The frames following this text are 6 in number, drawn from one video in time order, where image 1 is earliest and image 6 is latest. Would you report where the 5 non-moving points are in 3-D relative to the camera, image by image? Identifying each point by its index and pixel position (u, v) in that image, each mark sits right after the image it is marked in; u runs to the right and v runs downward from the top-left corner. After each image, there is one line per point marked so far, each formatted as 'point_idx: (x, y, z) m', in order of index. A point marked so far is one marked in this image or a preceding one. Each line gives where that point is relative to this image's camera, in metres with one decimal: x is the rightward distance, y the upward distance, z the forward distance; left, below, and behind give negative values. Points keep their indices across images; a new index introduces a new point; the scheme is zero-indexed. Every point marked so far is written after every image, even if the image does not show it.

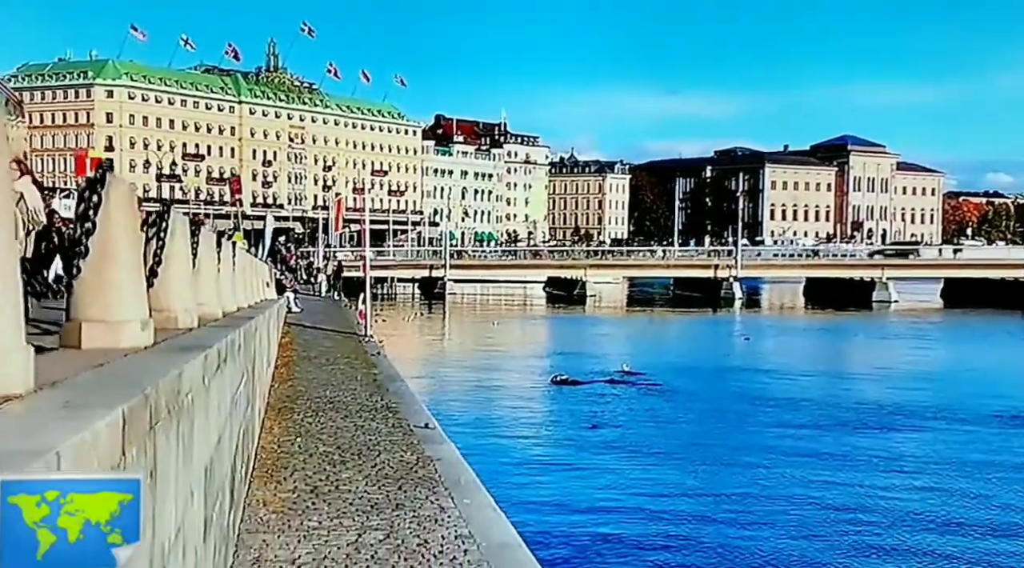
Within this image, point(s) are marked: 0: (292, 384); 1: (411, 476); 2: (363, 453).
0: (-3.5, -1.6, +17.0) m
1: (-1.0, -1.9, +10.7) m
2: (-1.6, -1.9, +11.7) m
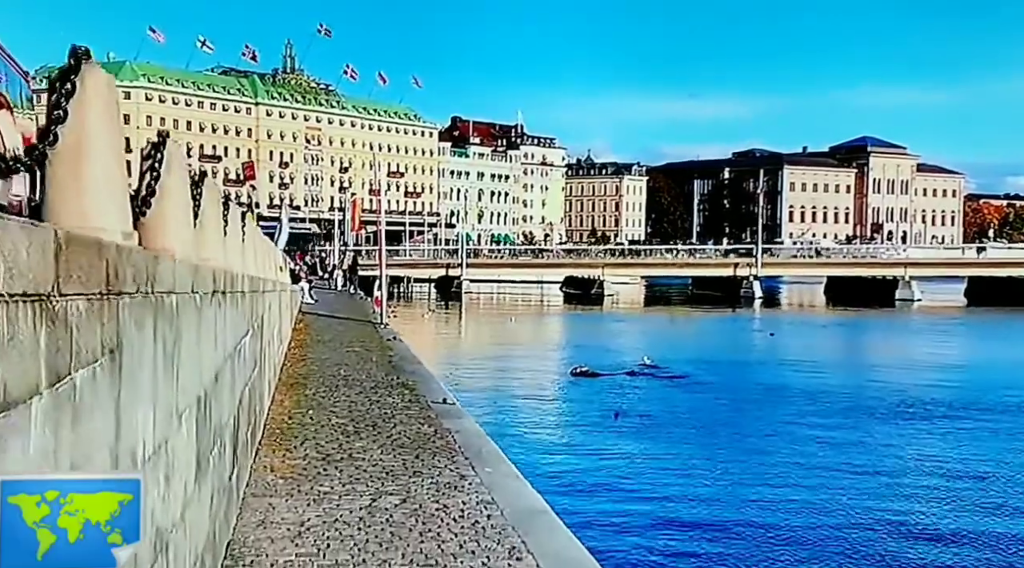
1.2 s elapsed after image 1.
0: (-3.2, -1.2, +16.4) m
1: (-0.8, -1.5, +10.0) m
2: (-1.4, -1.5, +11.0) m
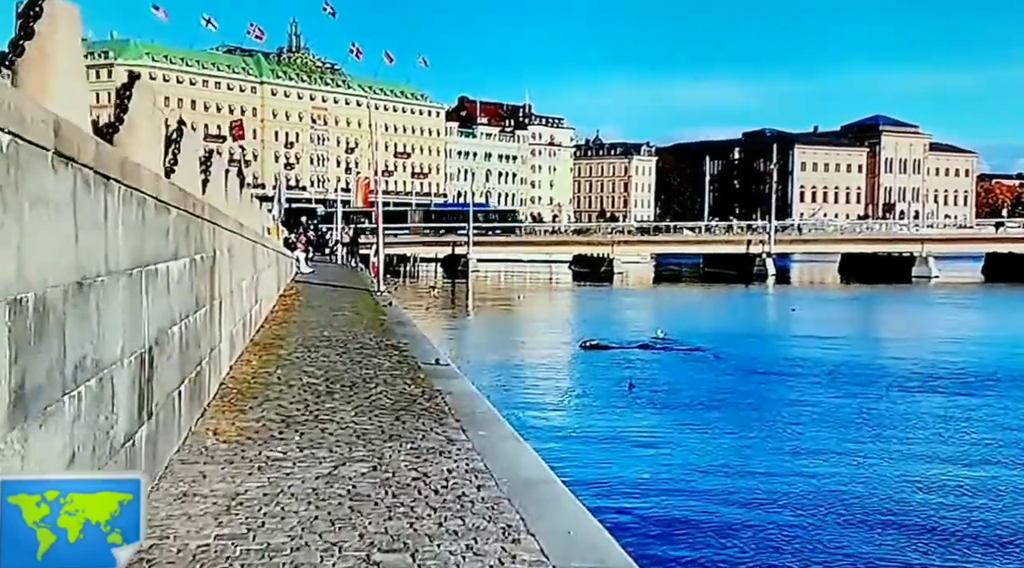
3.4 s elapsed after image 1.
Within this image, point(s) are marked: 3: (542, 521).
0: (-3.1, -0.6, +14.8) m
1: (-0.8, -1.0, +8.4) m
2: (-1.4, -0.9, +9.4) m
3: (+0.2, -1.1, +5.1) m
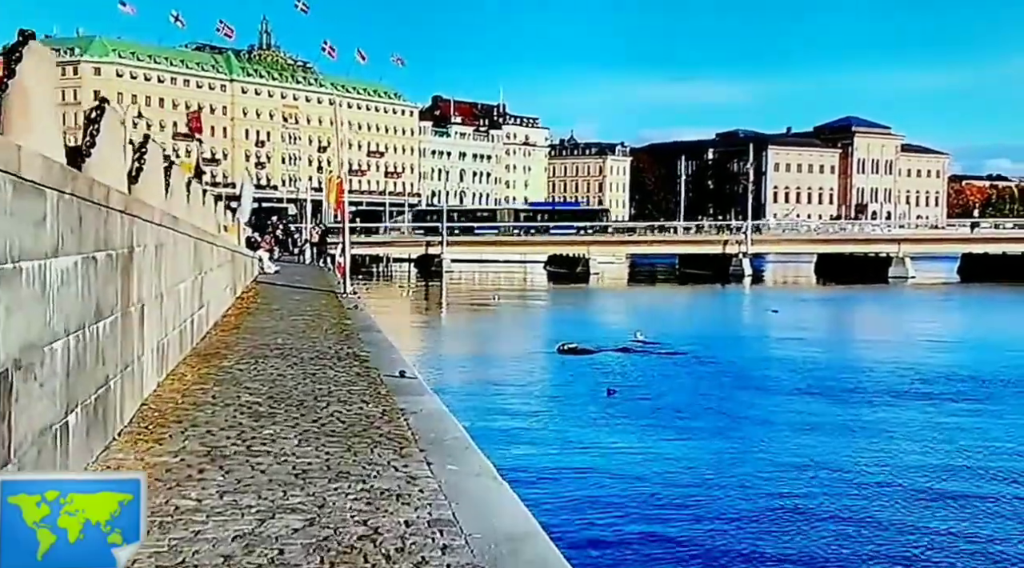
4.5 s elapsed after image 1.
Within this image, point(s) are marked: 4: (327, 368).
0: (-3.5, -0.6, +13.4) m
1: (-0.9, -1.0, +7.1) m
2: (-1.6, -0.9, +8.1) m
3: (+0.1, -1.2, +3.8) m
4: (-1.8, -0.8, +10.3) m
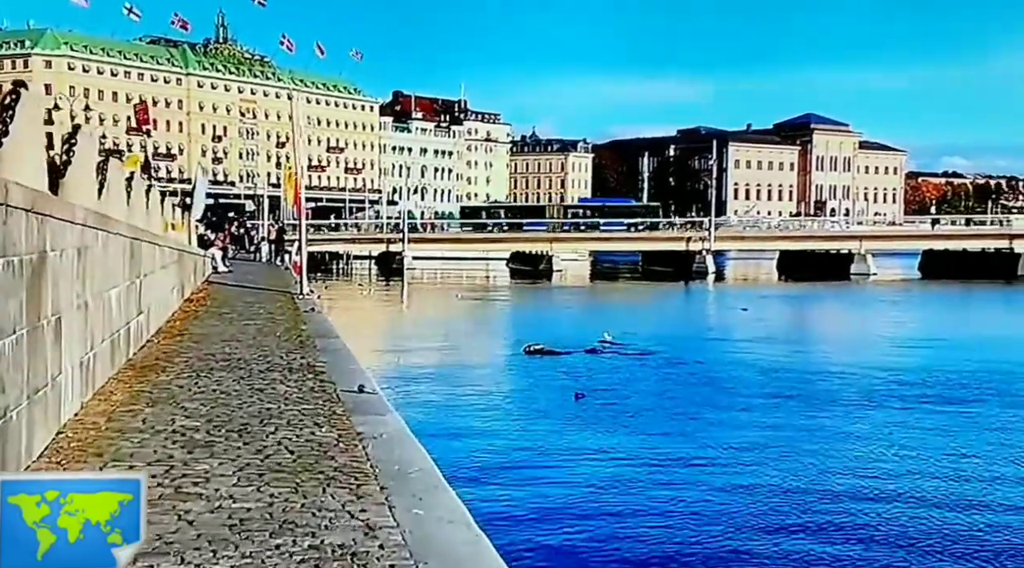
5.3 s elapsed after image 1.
0: (-3.8, -0.6, +12.4) m
1: (-1.1, -1.0, +6.1) m
2: (-1.8, -1.0, +7.1) m
3: (0.0, -1.2, +2.9) m
4: (-2.0, -0.9, +9.3) m
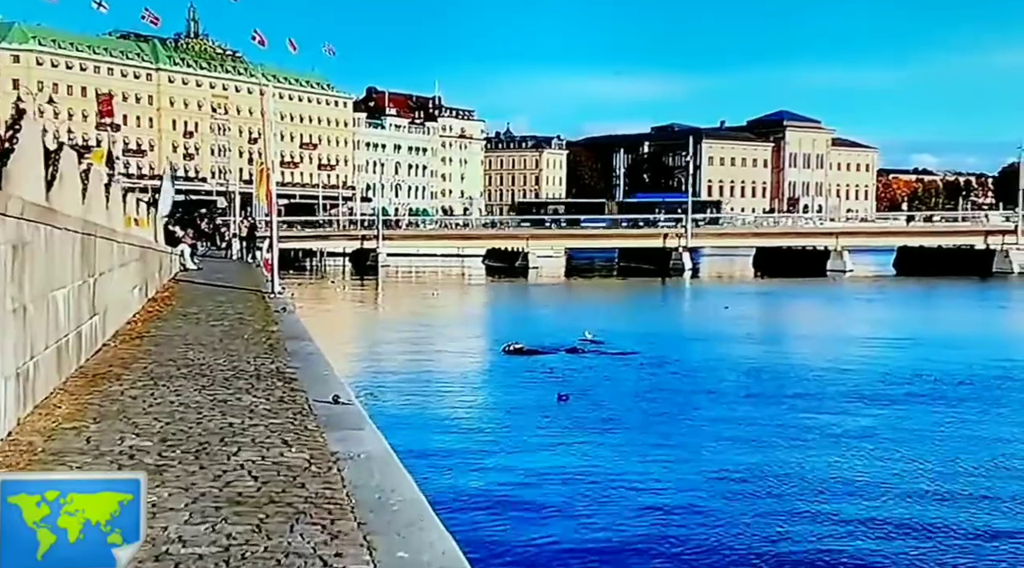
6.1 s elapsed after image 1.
0: (-4.0, -0.6, +11.5) m
1: (-1.1, -1.1, +5.3) m
2: (-1.8, -1.0, +6.3) m
3: (+0.1, -1.2, +2.1) m
4: (-2.1, -0.9, +8.4) m
